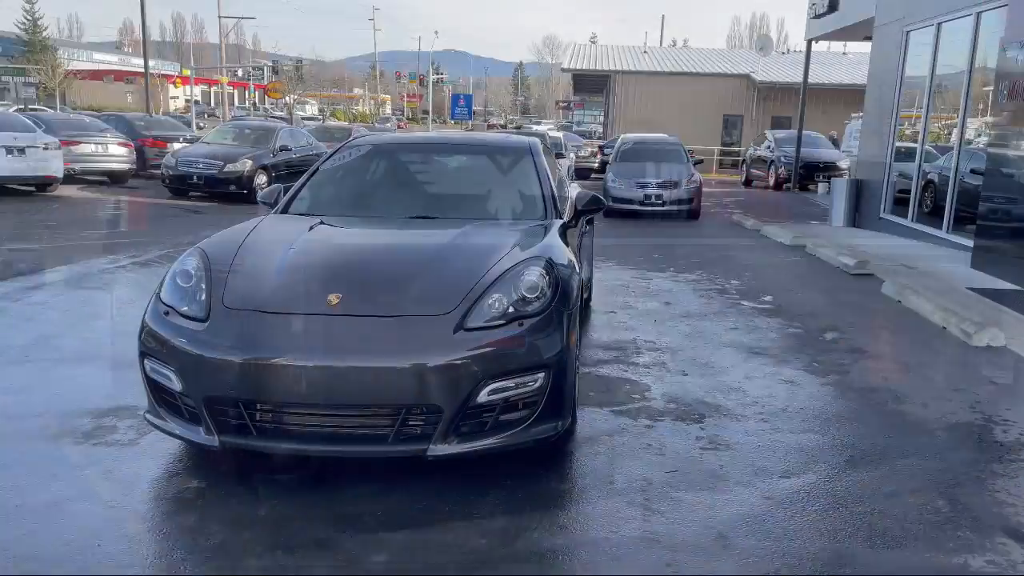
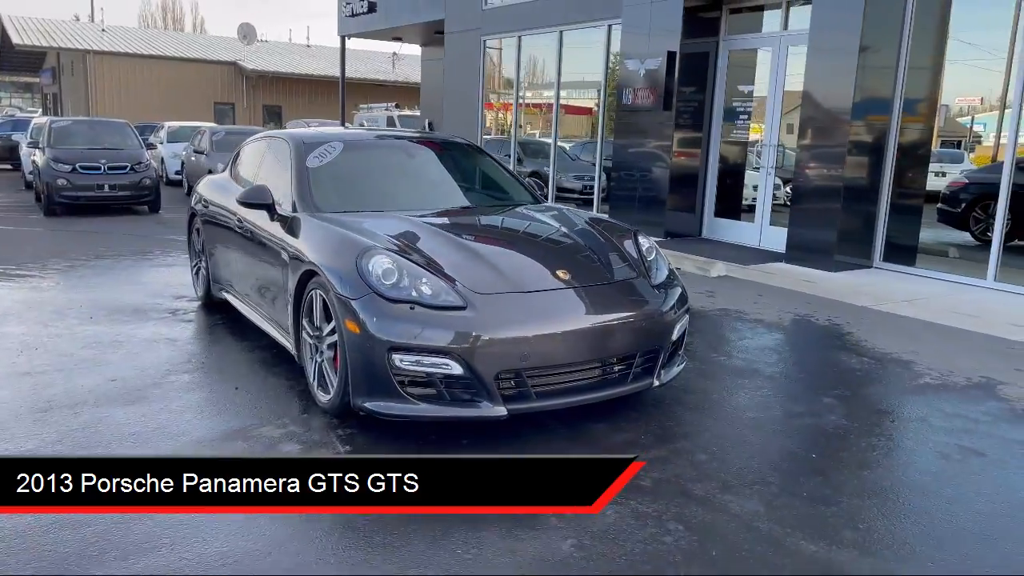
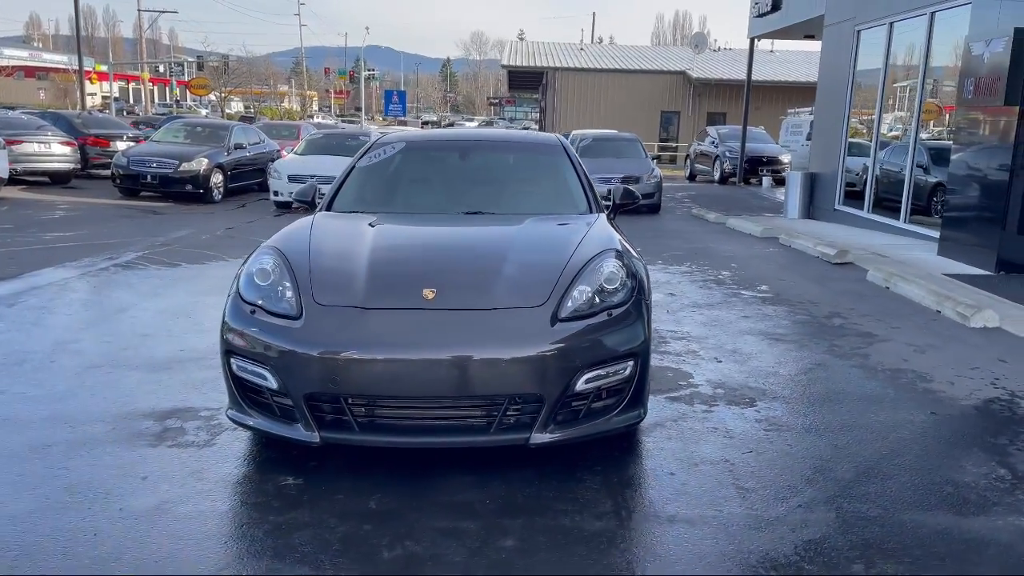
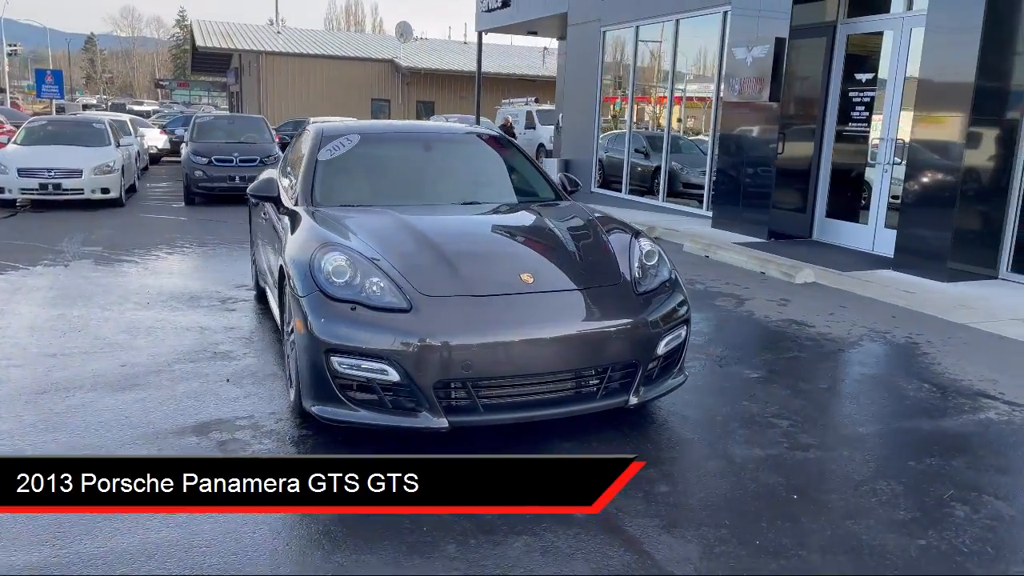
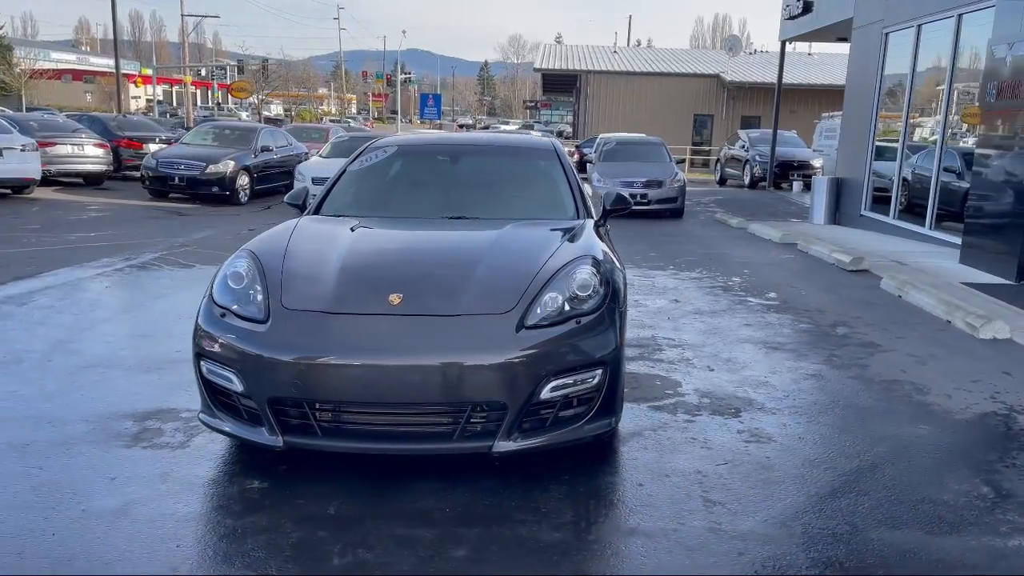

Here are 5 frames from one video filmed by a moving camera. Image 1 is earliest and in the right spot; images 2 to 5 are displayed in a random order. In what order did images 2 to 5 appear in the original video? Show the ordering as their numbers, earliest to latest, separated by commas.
5, 3, 4, 2
